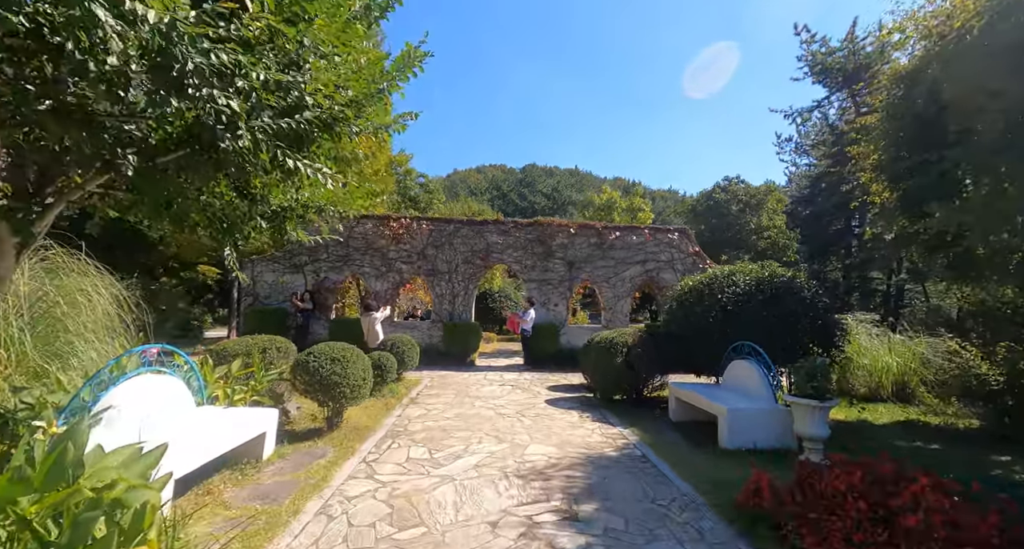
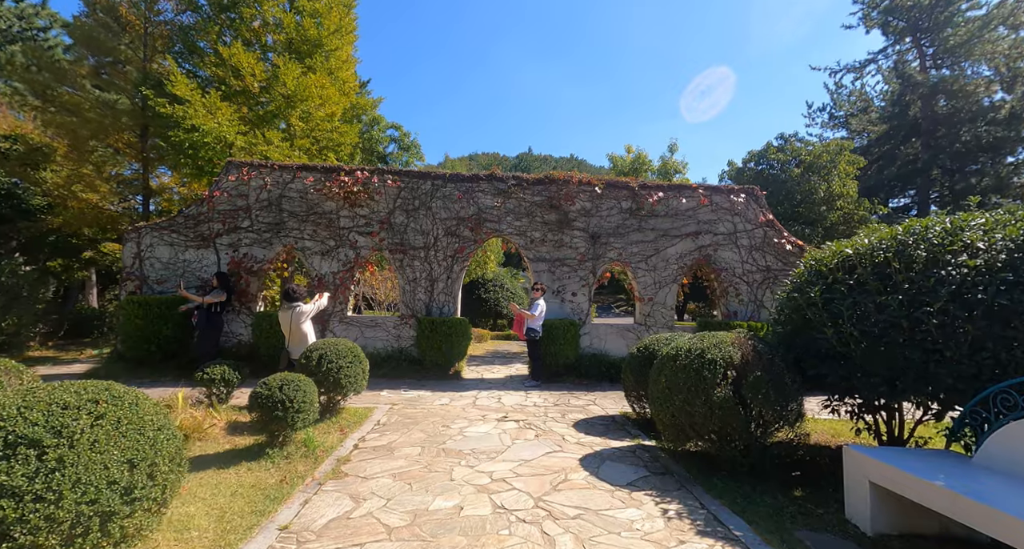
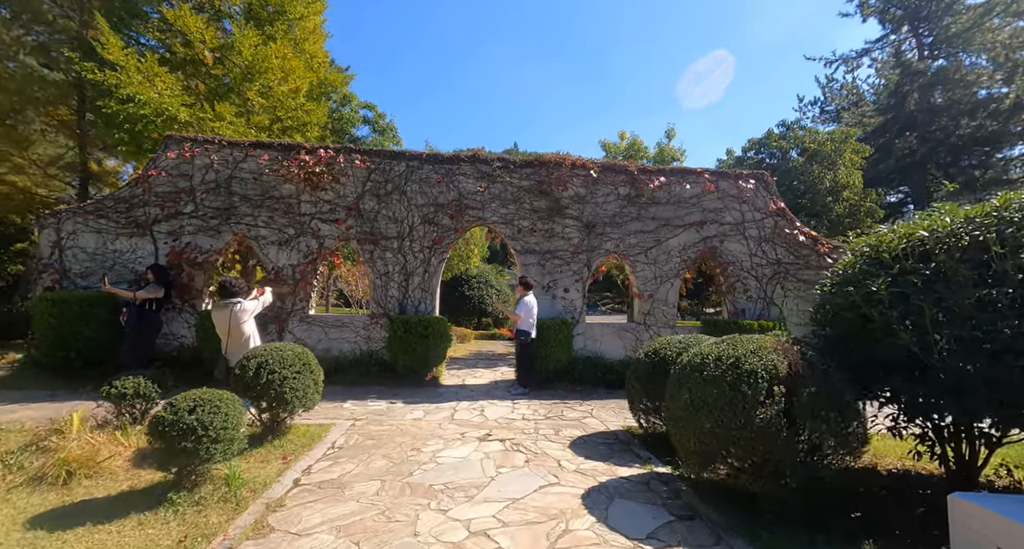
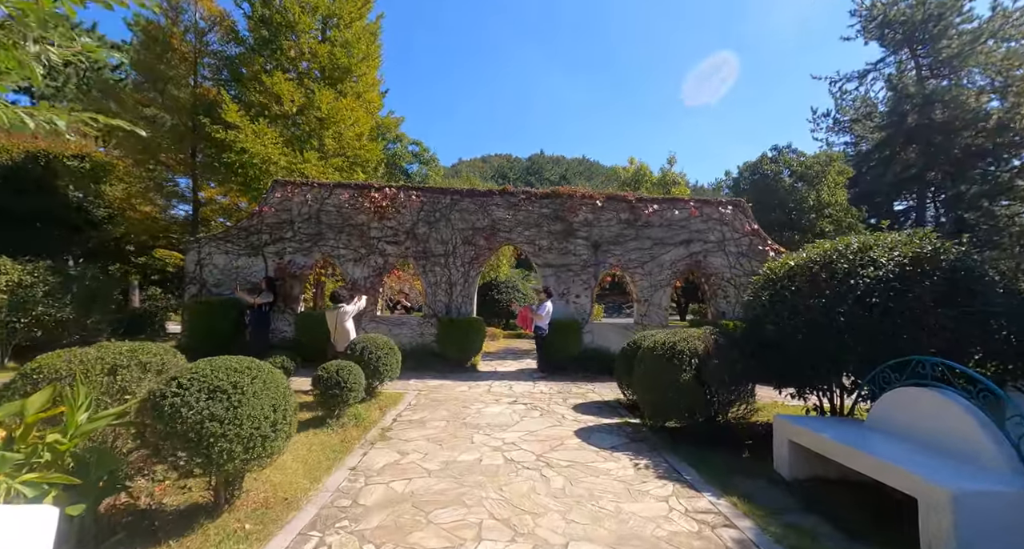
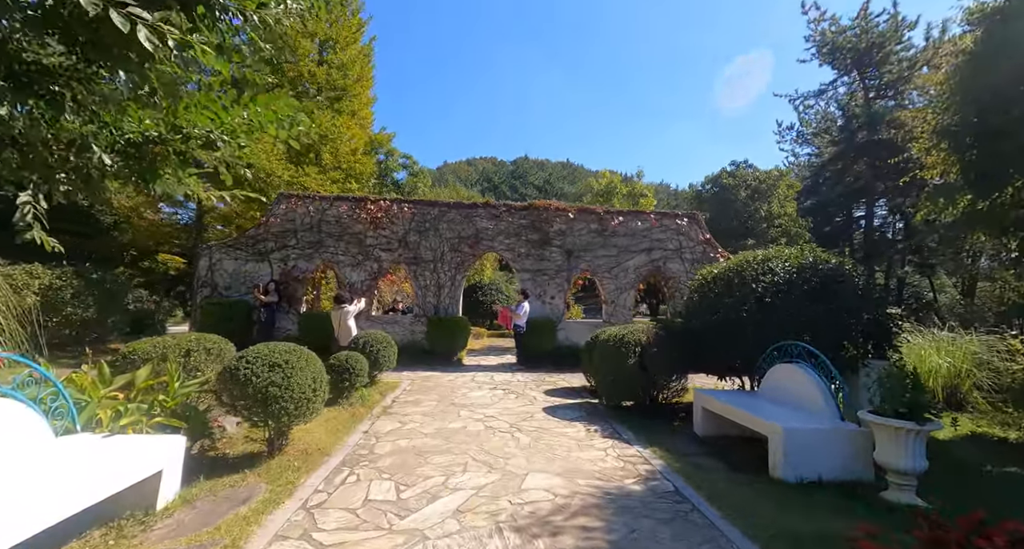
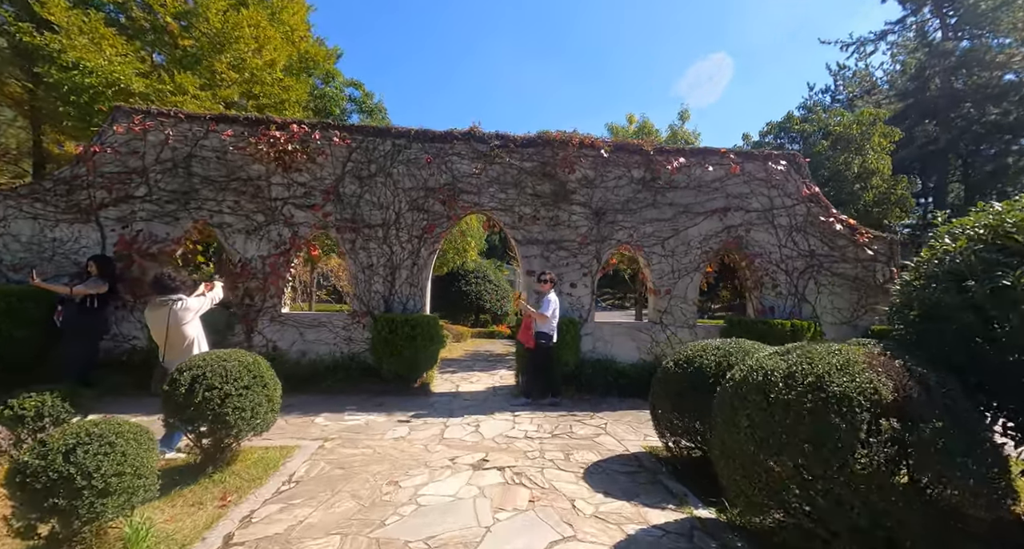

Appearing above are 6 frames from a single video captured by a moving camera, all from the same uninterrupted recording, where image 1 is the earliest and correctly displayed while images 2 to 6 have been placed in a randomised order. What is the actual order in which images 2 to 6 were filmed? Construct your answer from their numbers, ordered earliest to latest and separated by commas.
5, 4, 2, 3, 6
